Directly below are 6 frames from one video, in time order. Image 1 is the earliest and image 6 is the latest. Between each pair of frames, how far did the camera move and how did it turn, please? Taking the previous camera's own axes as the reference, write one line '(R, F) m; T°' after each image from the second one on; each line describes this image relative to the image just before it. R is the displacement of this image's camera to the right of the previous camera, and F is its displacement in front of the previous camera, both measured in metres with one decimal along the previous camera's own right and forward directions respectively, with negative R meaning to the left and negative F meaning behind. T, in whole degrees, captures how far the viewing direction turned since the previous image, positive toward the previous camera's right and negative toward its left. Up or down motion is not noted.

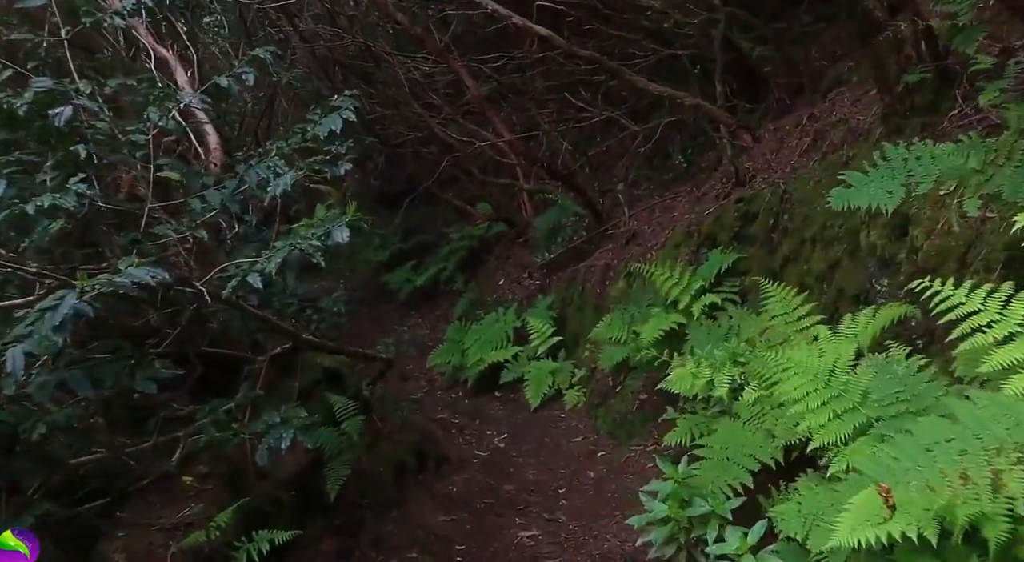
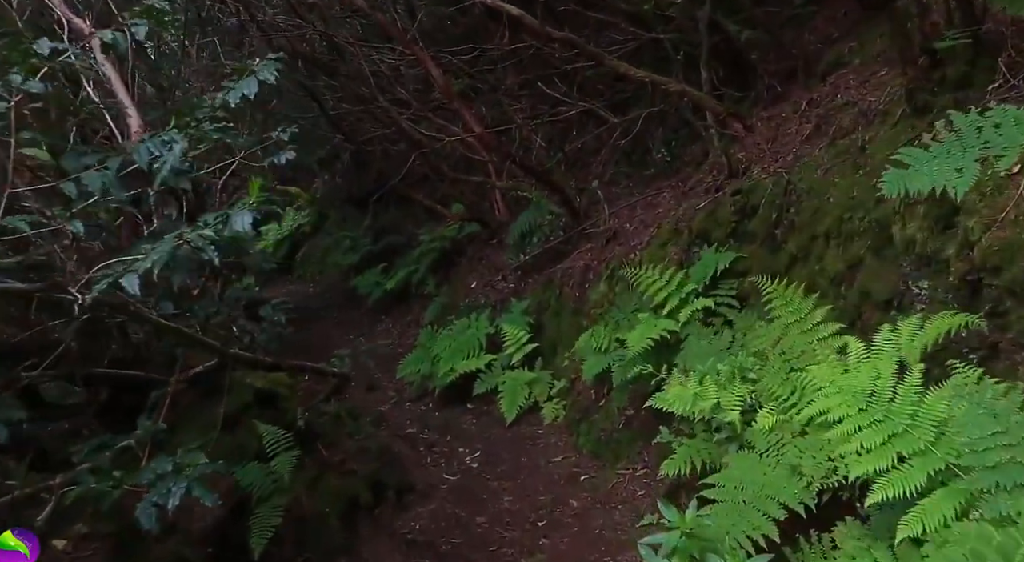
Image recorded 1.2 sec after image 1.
(0.0, +0.7) m; +2°
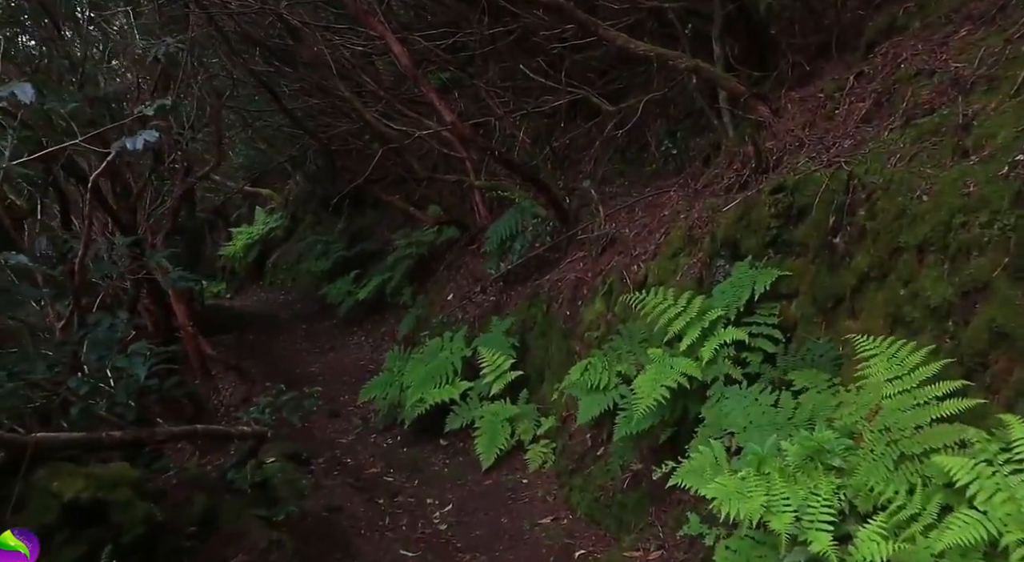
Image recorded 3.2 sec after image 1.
(+0.1, +1.4) m; +1°
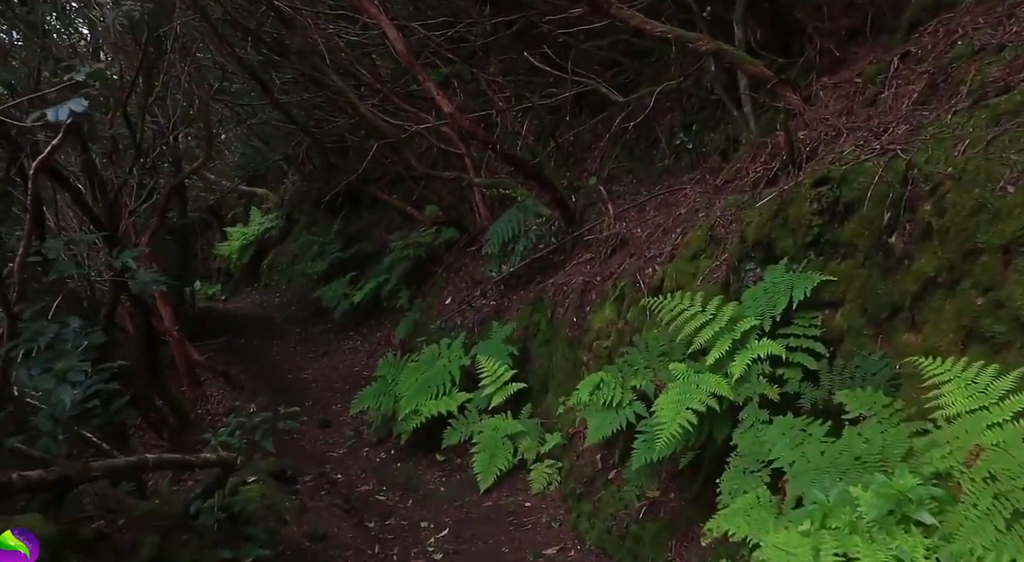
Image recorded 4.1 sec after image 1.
(0.0, +0.6) m; 0°
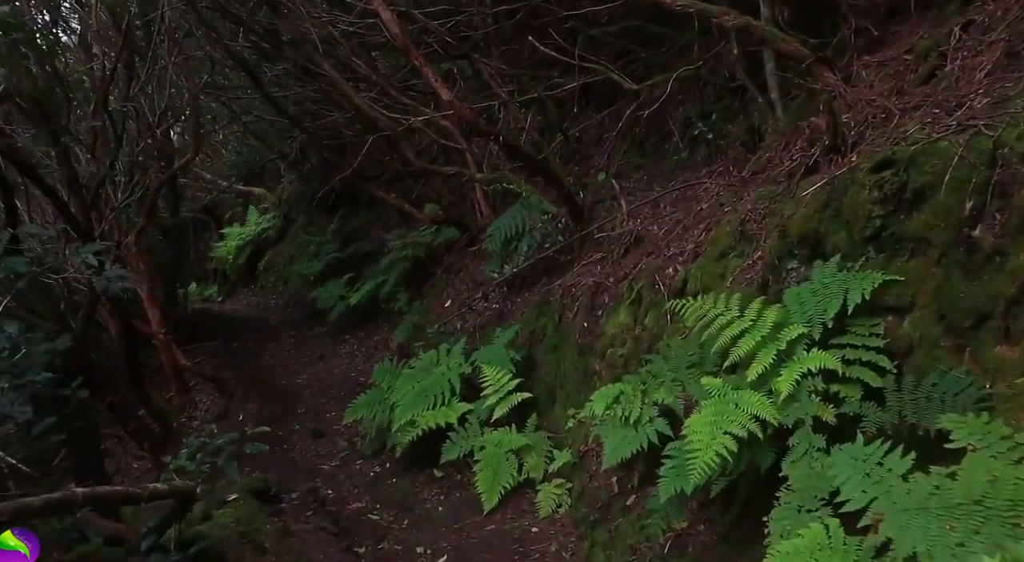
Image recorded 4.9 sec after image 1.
(0.0, +0.6) m; 0°
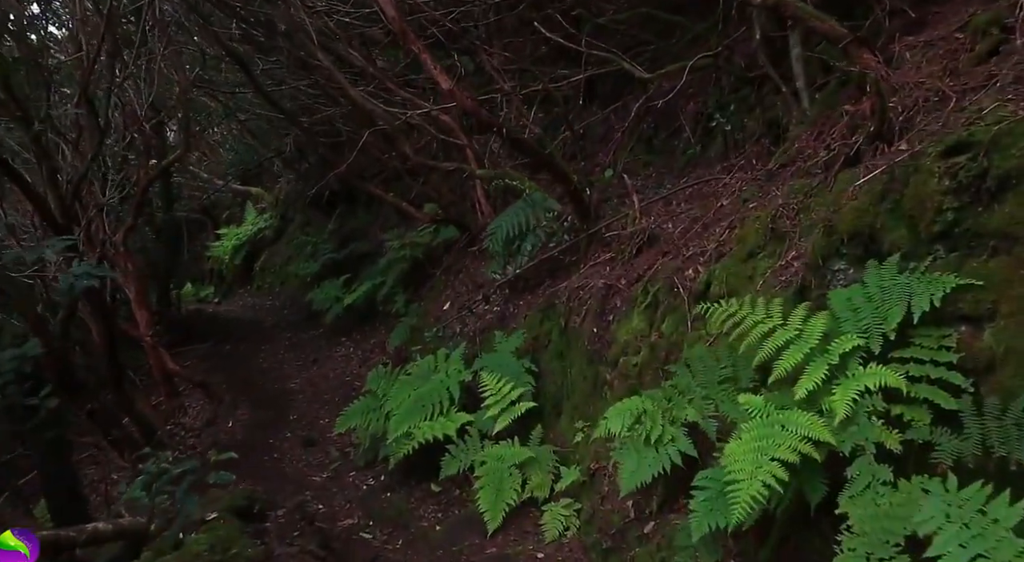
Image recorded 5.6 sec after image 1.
(0.0, +0.5) m; 0°
